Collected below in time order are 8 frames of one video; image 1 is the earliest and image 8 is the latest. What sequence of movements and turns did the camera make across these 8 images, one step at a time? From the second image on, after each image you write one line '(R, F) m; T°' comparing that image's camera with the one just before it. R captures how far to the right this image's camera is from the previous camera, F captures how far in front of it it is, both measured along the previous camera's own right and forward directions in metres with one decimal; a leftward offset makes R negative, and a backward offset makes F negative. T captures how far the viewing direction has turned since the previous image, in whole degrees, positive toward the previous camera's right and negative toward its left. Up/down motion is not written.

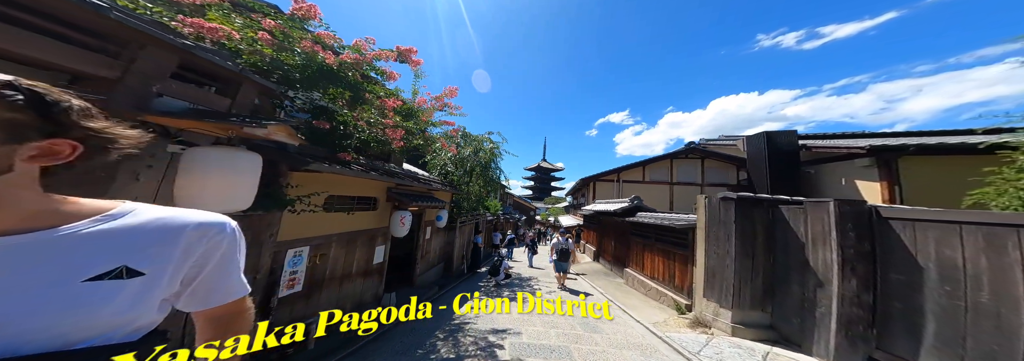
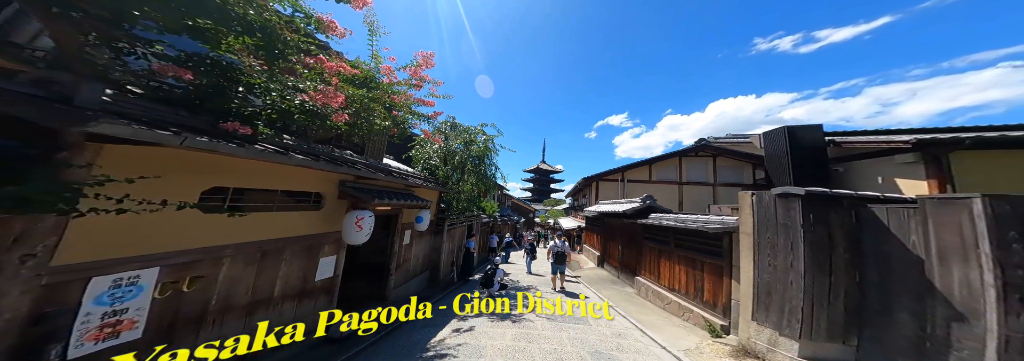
(+0.1, +1.1) m; 0°
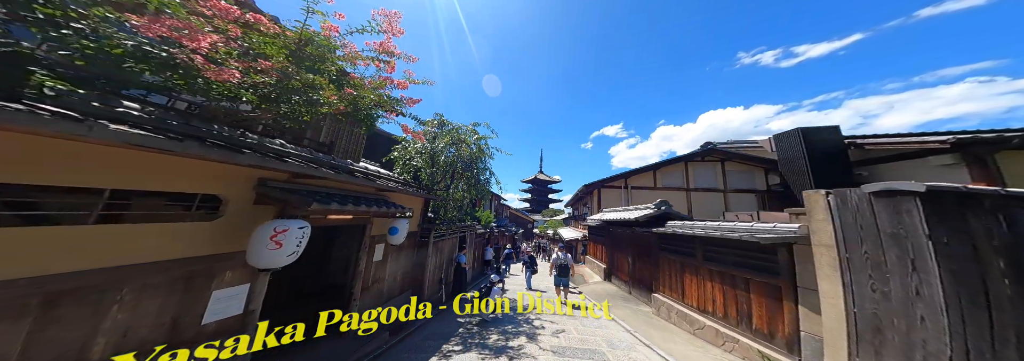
(+0.1, +1.1) m; +1°
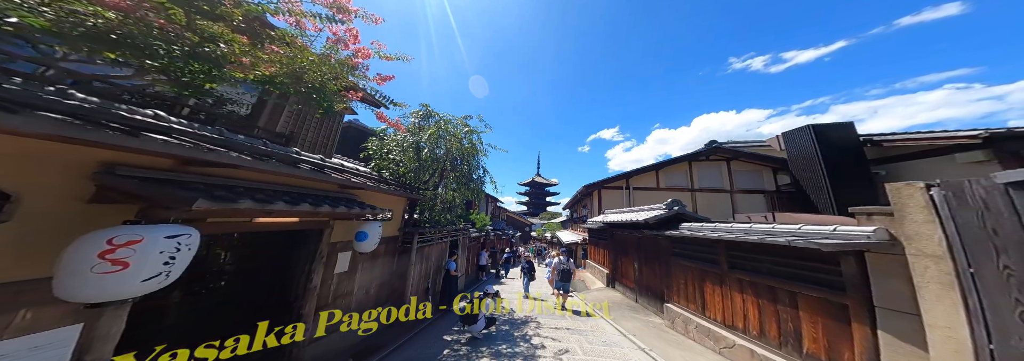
(+0.1, +0.8) m; +1°
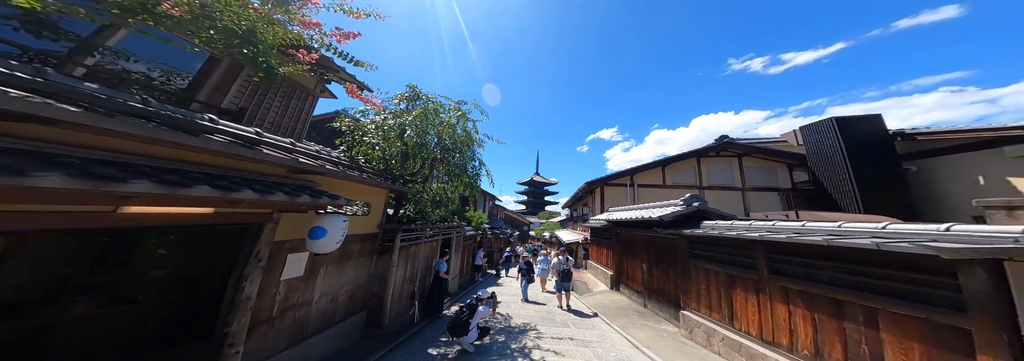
(0.0, +0.8) m; 0°
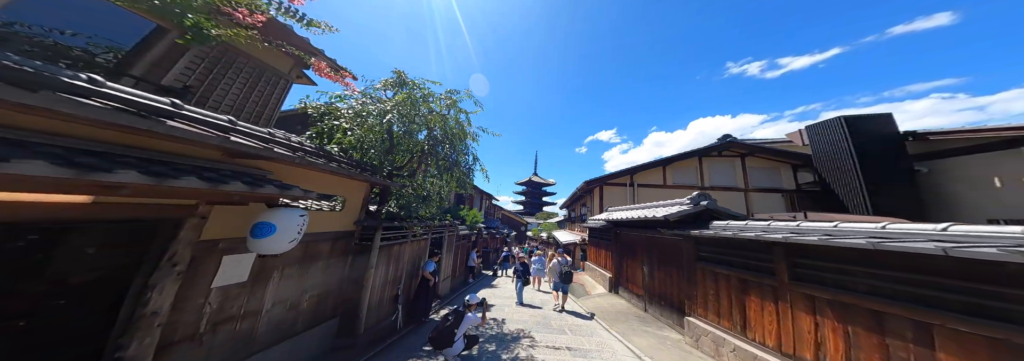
(+0.1, +0.5) m; 0°
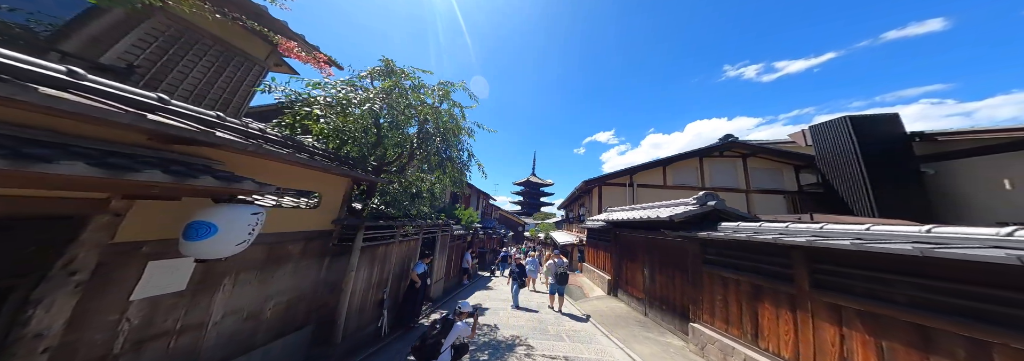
(+0.1, +0.4) m; 0°
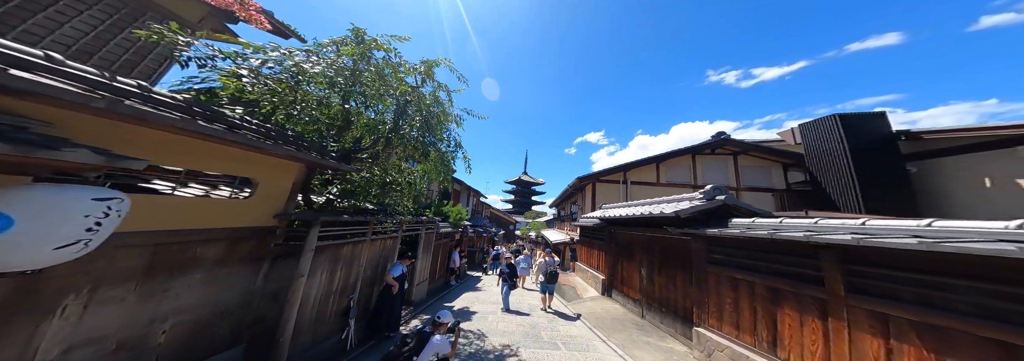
(0.0, +0.6) m; +2°
